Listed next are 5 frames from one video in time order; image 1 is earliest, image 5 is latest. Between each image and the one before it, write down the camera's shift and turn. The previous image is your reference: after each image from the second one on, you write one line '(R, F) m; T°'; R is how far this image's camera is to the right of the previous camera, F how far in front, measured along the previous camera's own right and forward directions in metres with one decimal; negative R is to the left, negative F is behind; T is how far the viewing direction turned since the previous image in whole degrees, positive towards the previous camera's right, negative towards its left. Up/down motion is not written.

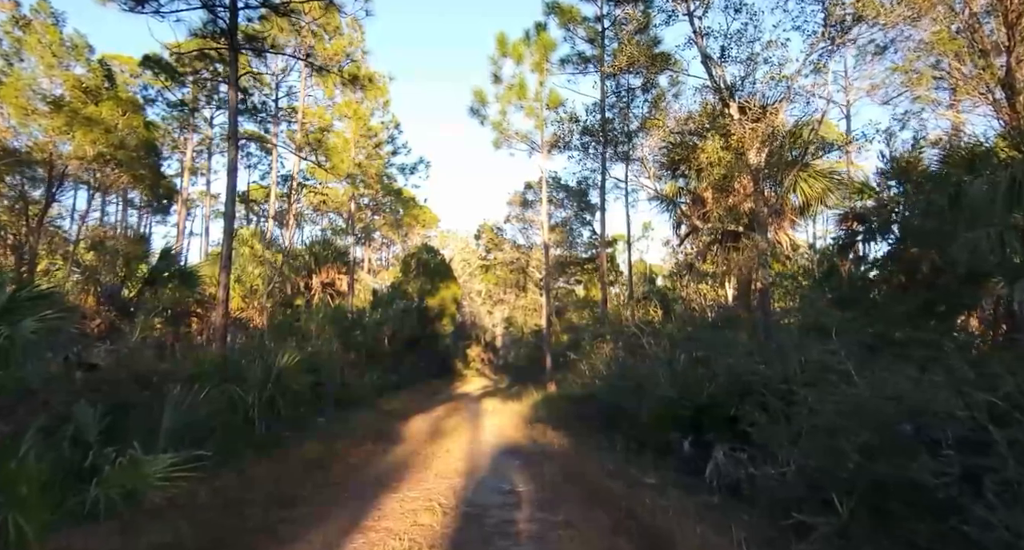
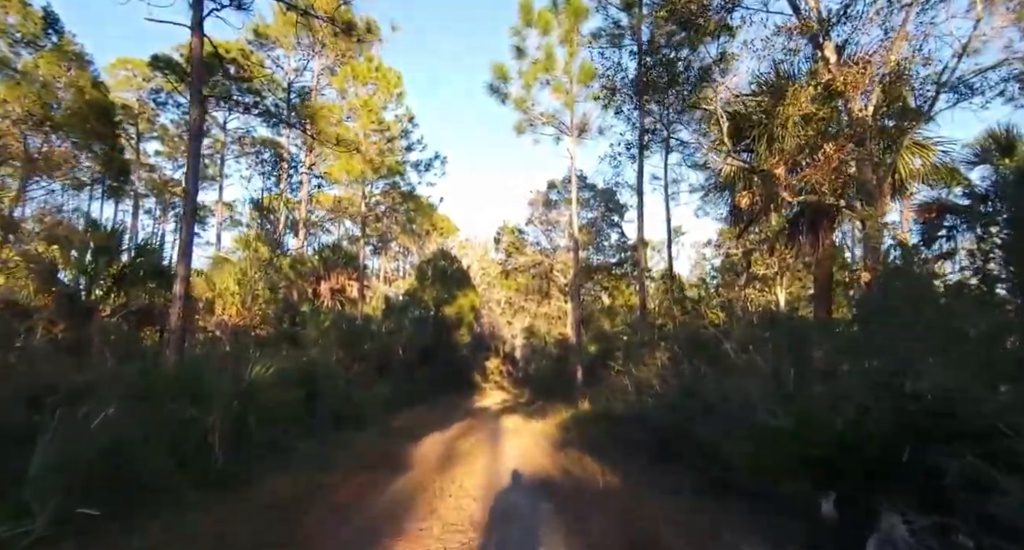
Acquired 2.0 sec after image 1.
(-0.2, +2.2) m; -2°
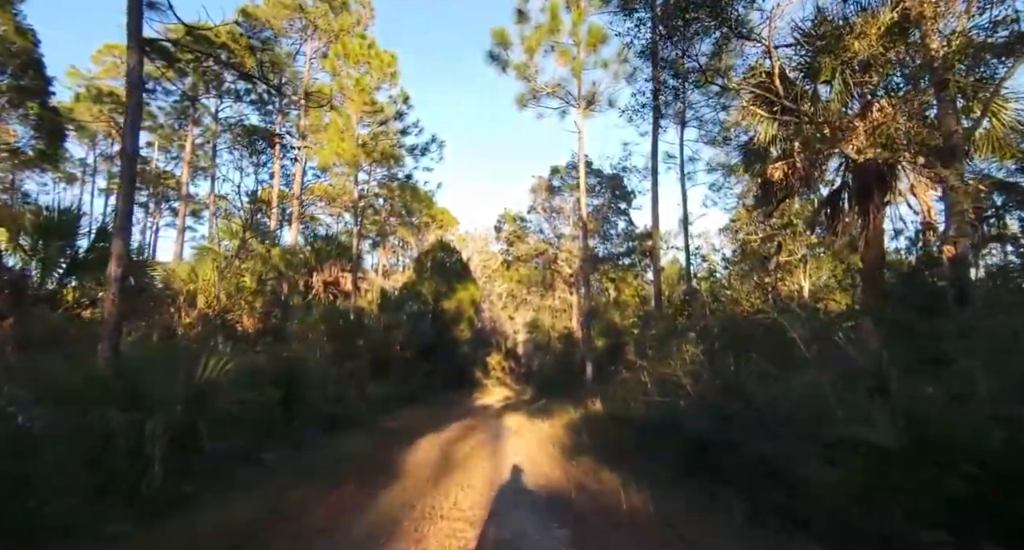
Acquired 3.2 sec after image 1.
(0.0, +1.4) m; 0°
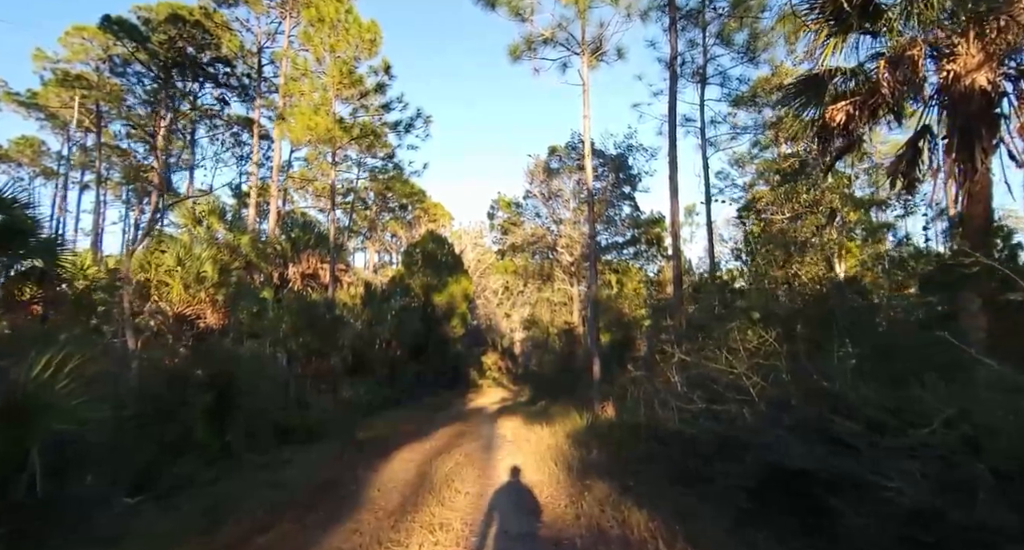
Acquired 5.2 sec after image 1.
(+0.1, +2.3) m; 0°
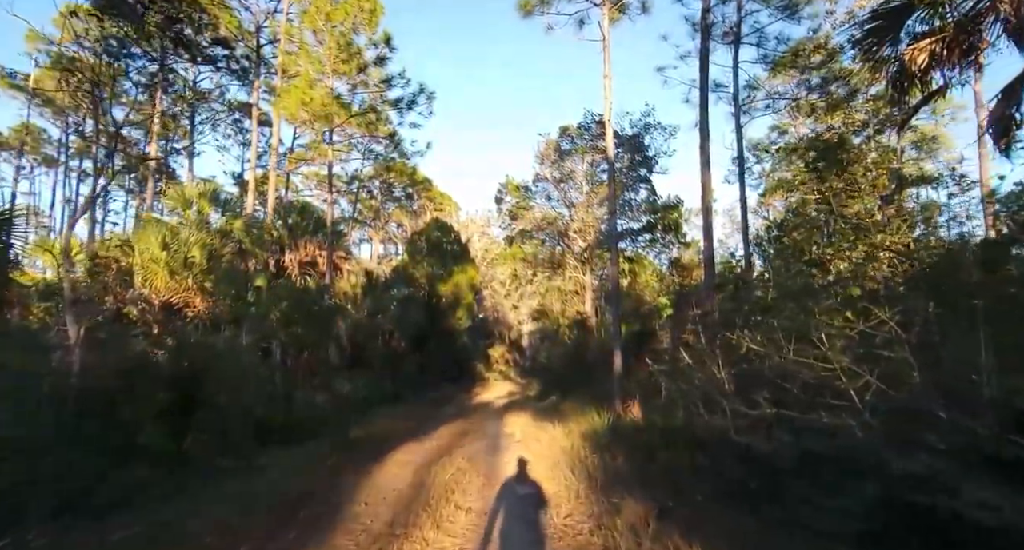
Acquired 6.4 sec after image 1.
(-0.1, +1.4) m; -1°
